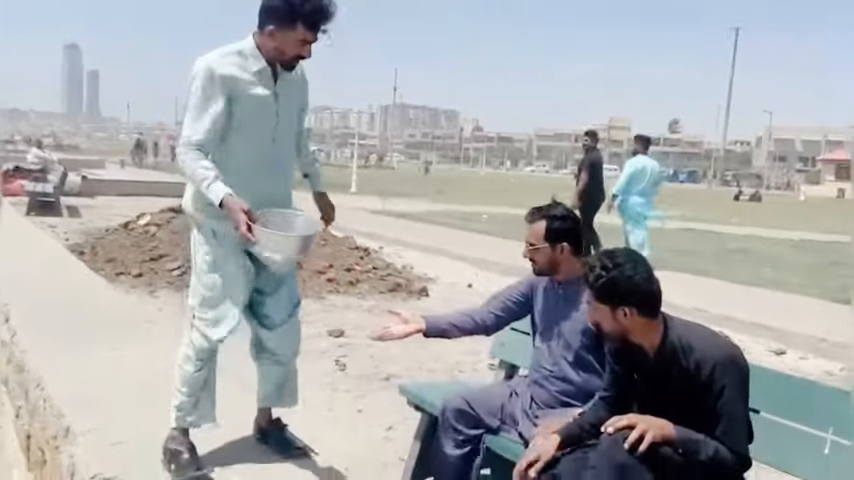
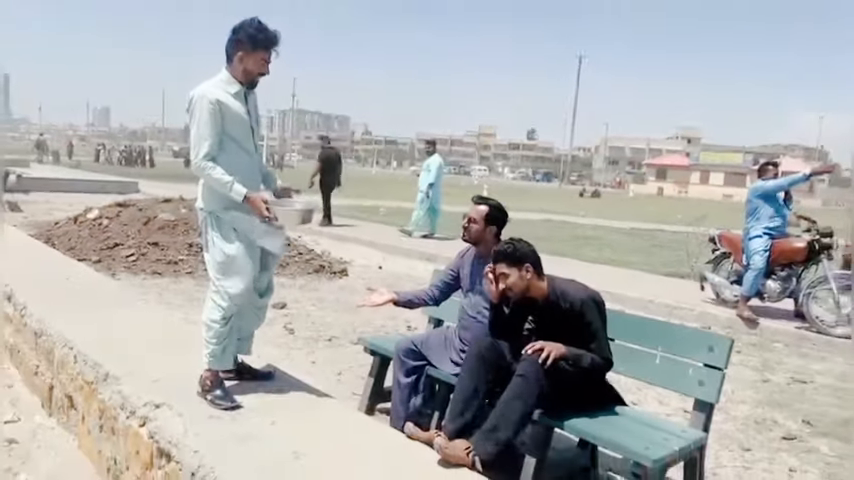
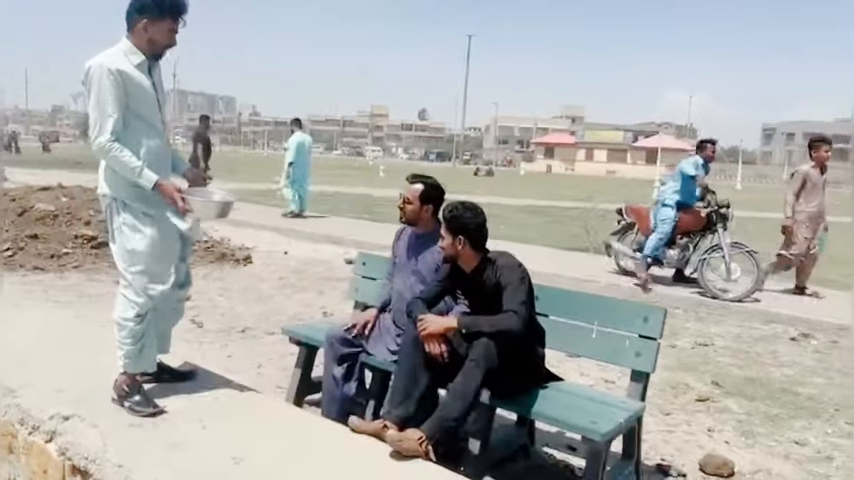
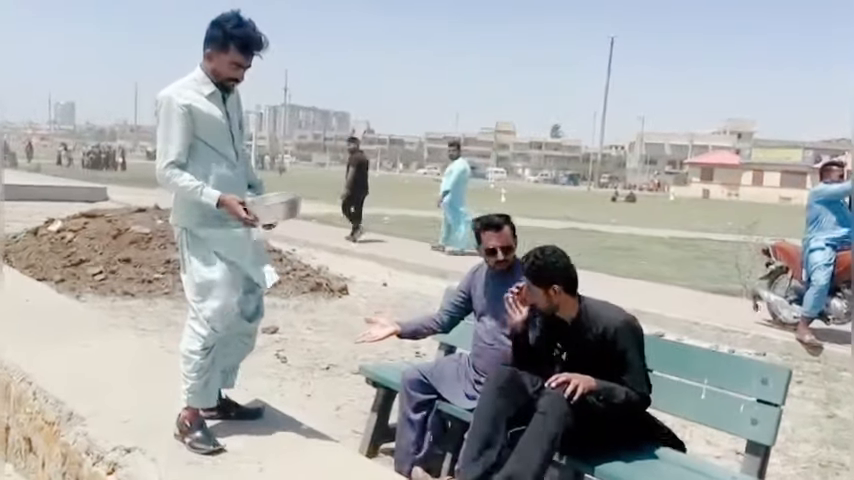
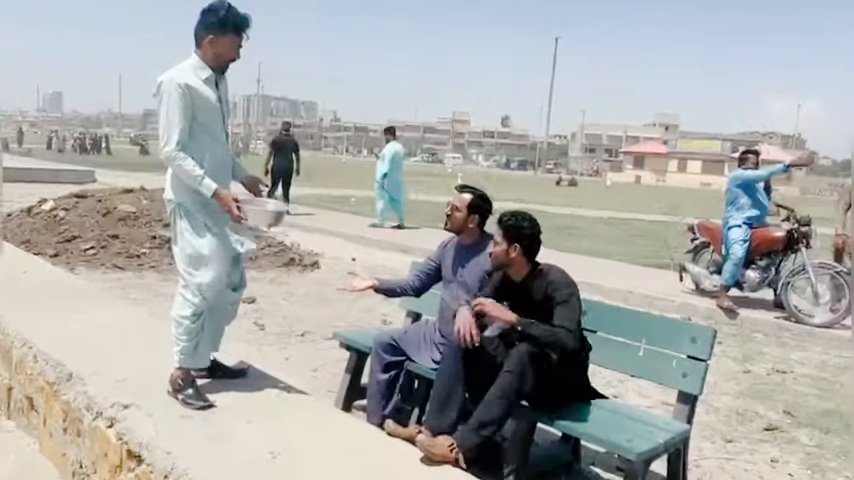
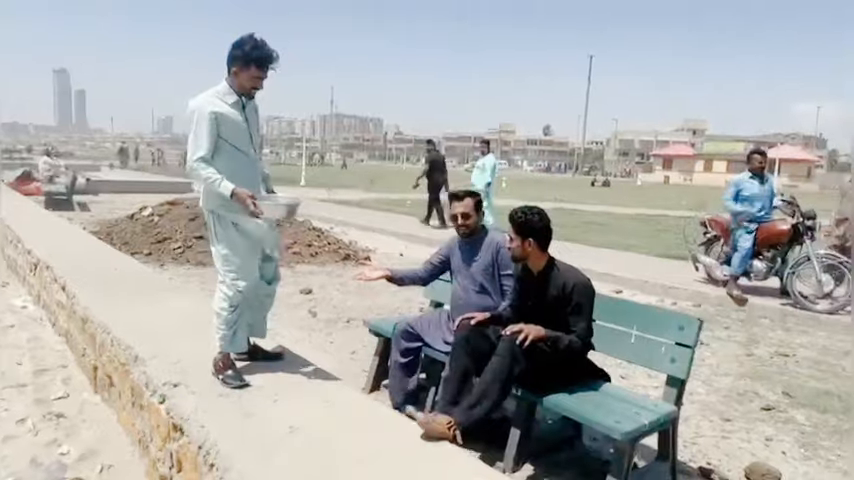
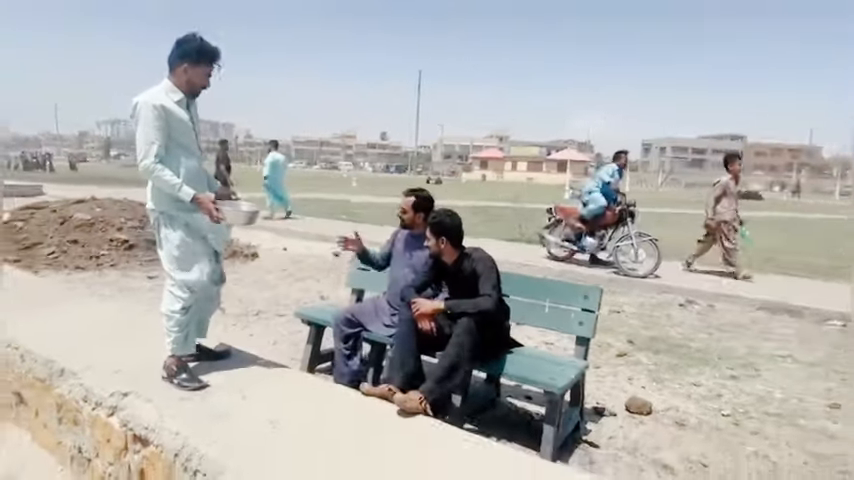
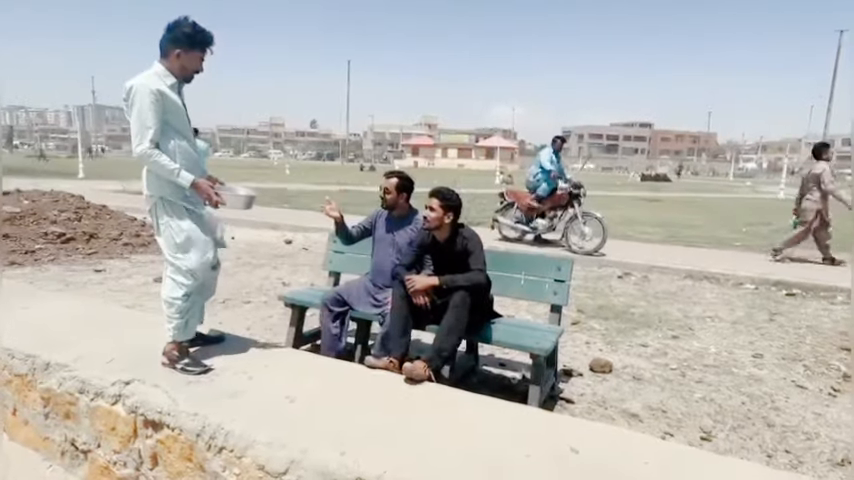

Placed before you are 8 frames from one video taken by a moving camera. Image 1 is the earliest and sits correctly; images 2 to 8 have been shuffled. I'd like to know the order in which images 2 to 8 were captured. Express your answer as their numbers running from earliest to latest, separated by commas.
6, 4, 2, 5, 3, 7, 8
